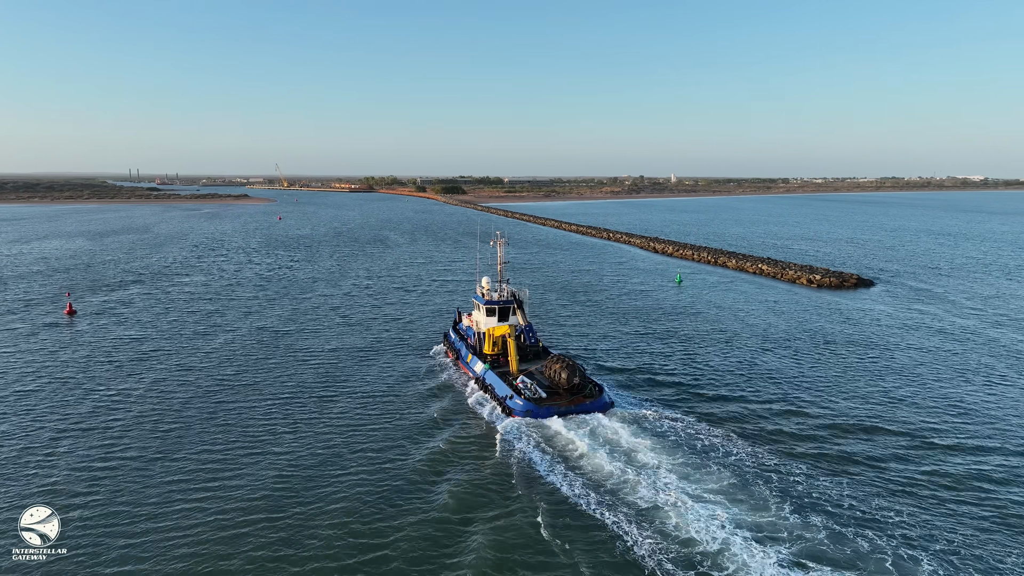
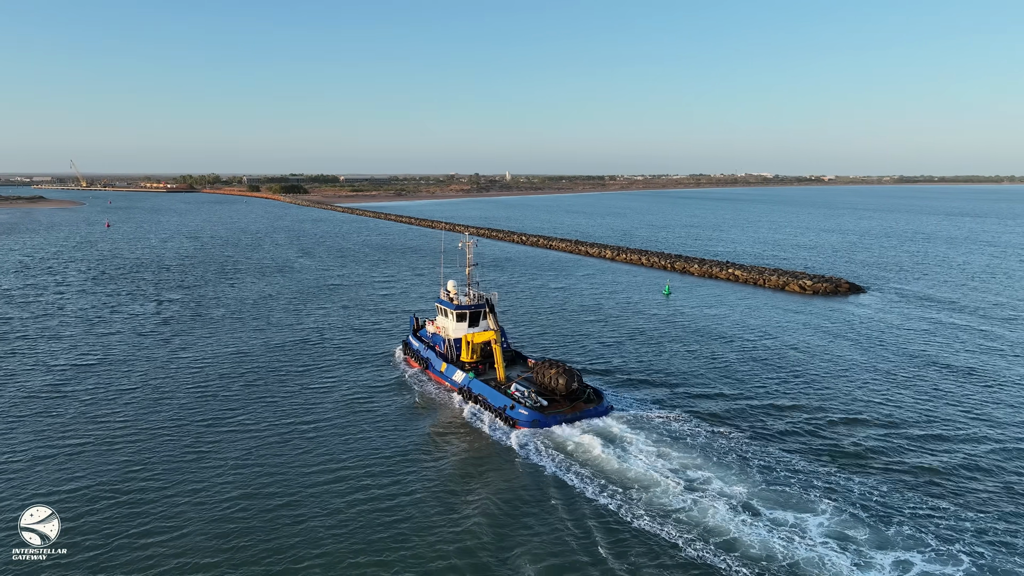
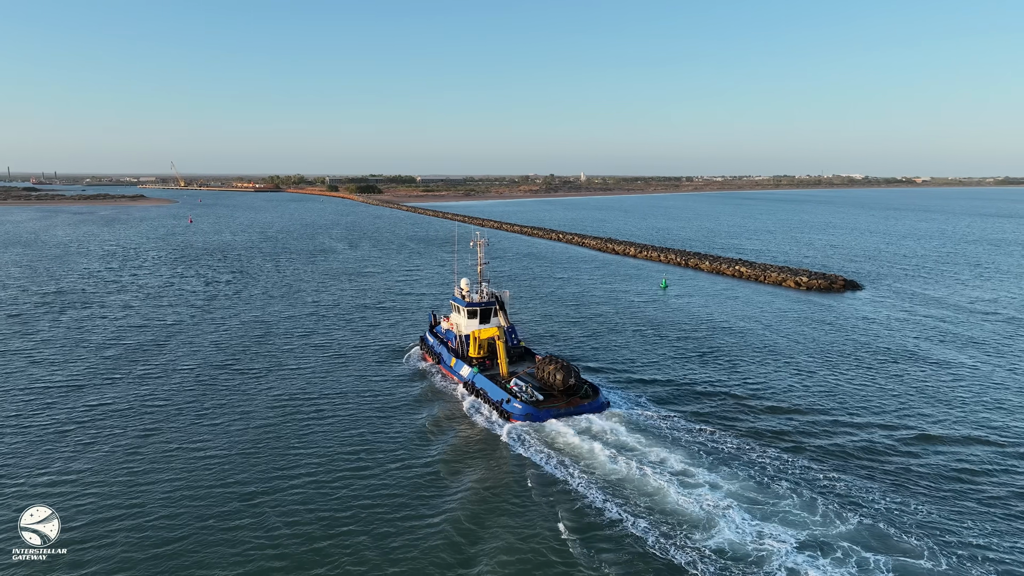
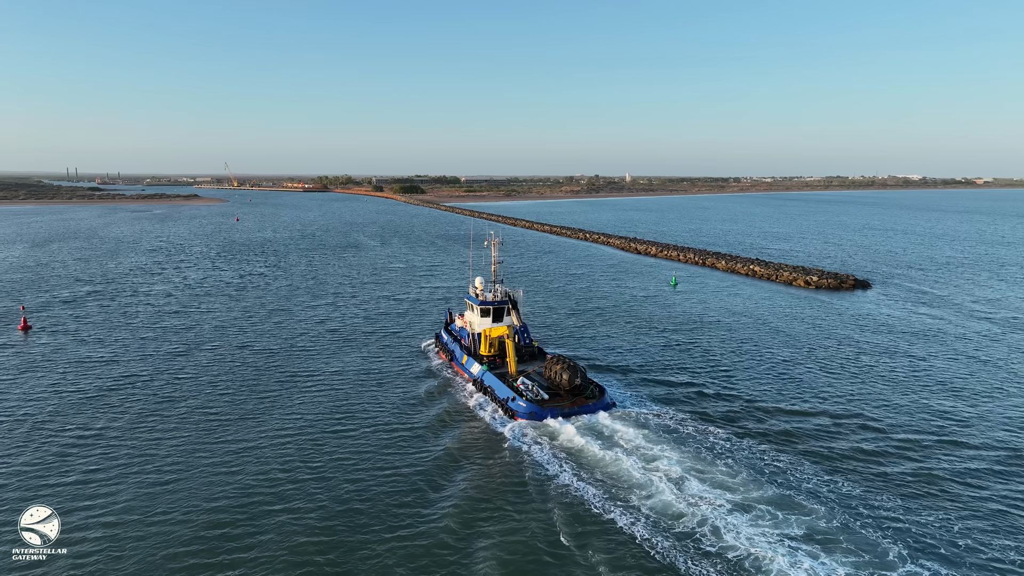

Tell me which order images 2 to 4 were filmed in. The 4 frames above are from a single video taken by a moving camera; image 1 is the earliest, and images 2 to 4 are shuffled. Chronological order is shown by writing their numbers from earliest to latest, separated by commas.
4, 3, 2
